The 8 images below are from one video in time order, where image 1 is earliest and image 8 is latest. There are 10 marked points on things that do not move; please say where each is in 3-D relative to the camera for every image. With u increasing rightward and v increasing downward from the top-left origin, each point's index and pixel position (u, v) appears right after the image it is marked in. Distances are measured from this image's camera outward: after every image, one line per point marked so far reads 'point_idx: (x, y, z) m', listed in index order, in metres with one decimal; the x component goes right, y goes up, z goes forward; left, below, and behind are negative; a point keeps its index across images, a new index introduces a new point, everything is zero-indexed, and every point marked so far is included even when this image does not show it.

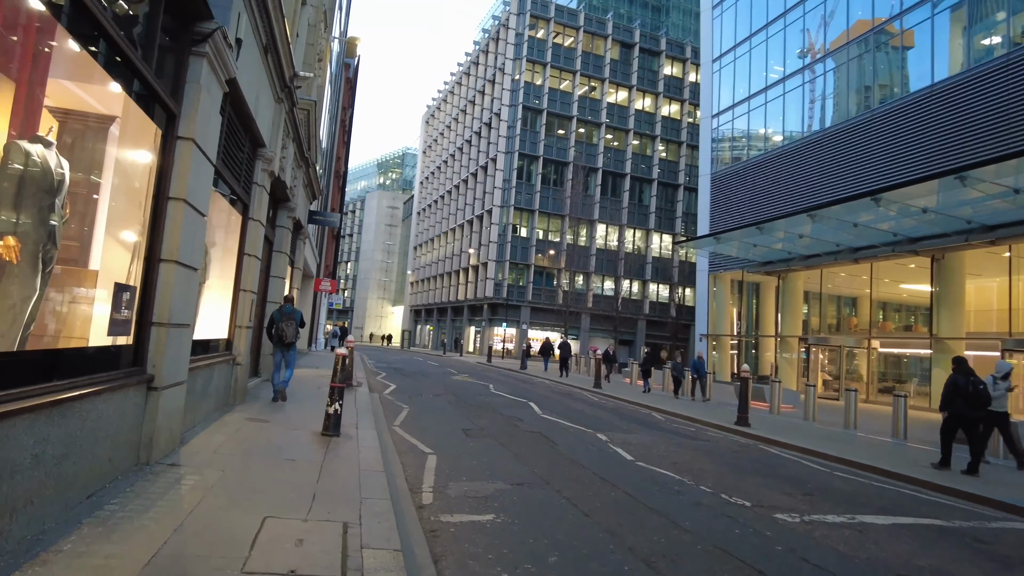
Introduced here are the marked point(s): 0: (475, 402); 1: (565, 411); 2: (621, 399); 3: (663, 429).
0: (-0.9, -2.4, +14.1) m
1: (+1.1, -2.7, +14.2) m
2: (+3.1, -3.2, +19.1) m
3: (+2.9, -2.7, +12.7) m
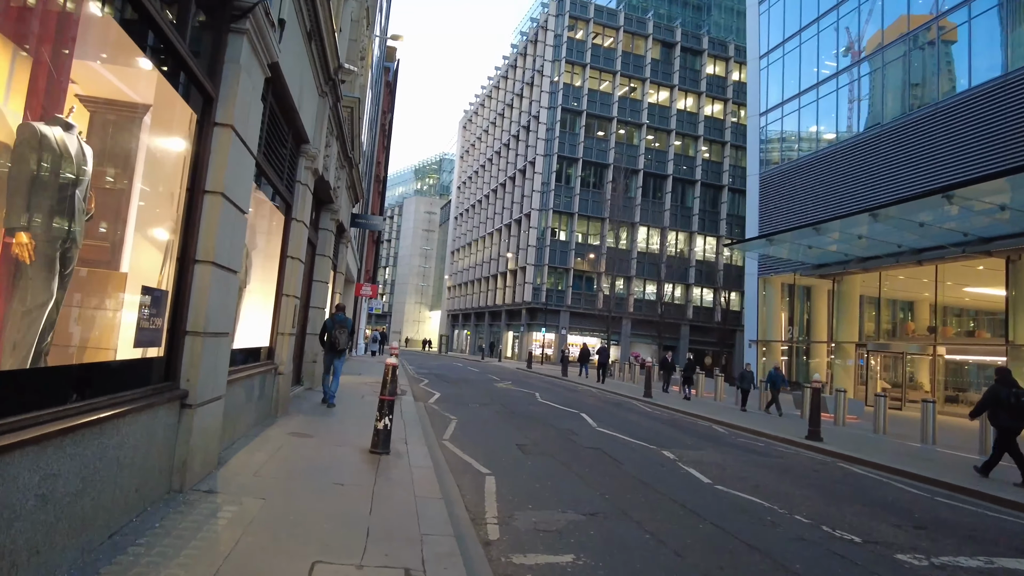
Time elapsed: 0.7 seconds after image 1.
0: (+0.2, -2.5, +13.3) m
1: (+2.2, -2.7, +13.3) m
2: (+4.5, -3.3, +18.1) m
3: (+3.9, -2.8, +11.7) m
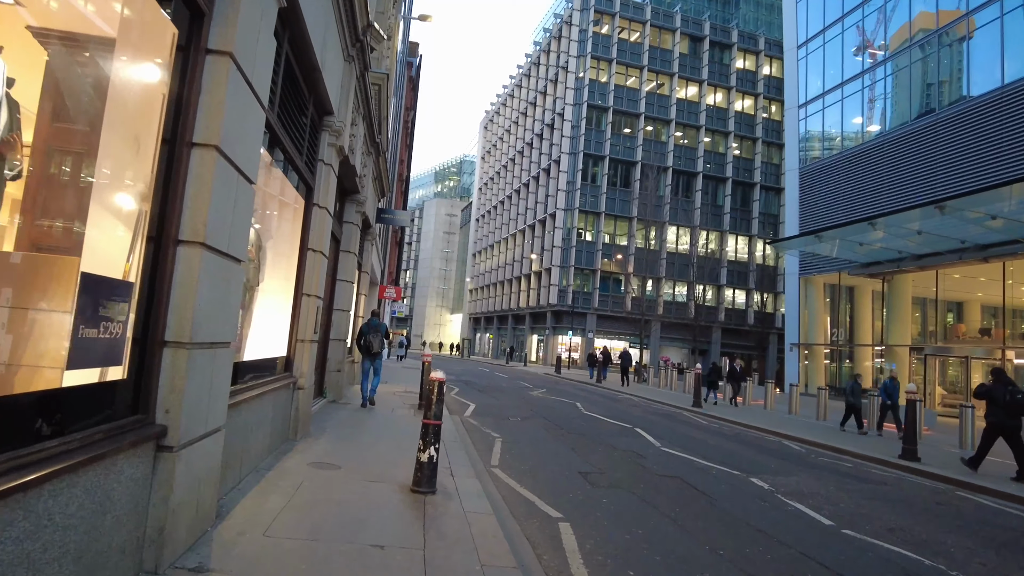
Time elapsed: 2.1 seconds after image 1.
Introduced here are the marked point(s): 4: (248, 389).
0: (+1.0, -2.5, +11.8) m
1: (+3.0, -2.7, +11.7) m
2: (+5.5, -3.3, +16.4) m
3: (+4.7, -2.8, +10.1) m
4: (-2.3, -0.9, +5.6) m
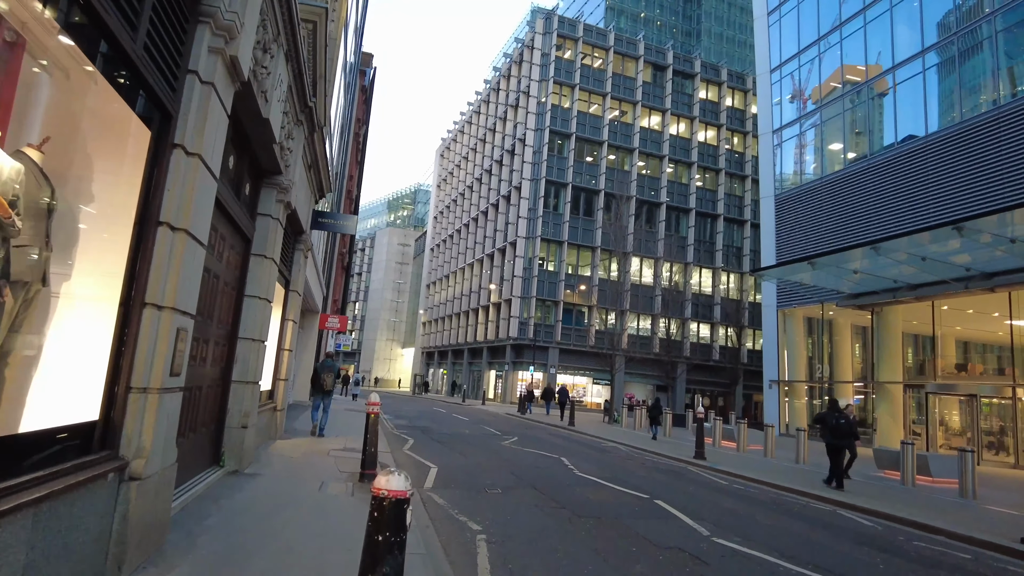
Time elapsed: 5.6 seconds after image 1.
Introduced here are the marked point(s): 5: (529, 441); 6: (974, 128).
0: (+0.8, -2.8, +8.5) m
1: (+2.8, -3.0, +8.6) m
2: (+4.9, -3.9, +13.4) m
3: (+4.5, -3.0, +7.1) m
4: (-2.0, -0.8, +2.2) m
5: (+0.4, -4.1, +17.4) m
6: (+13.6, +4.7, +19.3) m
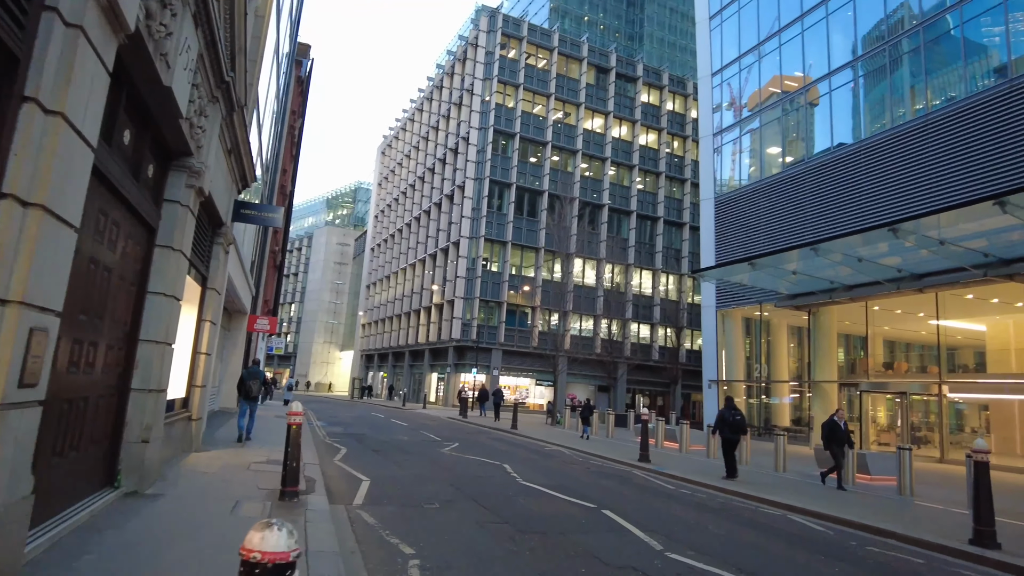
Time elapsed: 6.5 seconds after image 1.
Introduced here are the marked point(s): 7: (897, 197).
0: (0.0, -2.8, +7.9) m
1: (+2.0, -3.0, +8.2) m
2: (+3.7, -3.9, +13.1) m
3: (+3.9, -3.0, +6.8) m
4: (-2.2, -0.7, +1.4) m
5: (-1.1, -4.1, +16.8) m
6: (+11.9, +4.7, +19.8) m
7: (+11.6, +2.7, +19.7) m
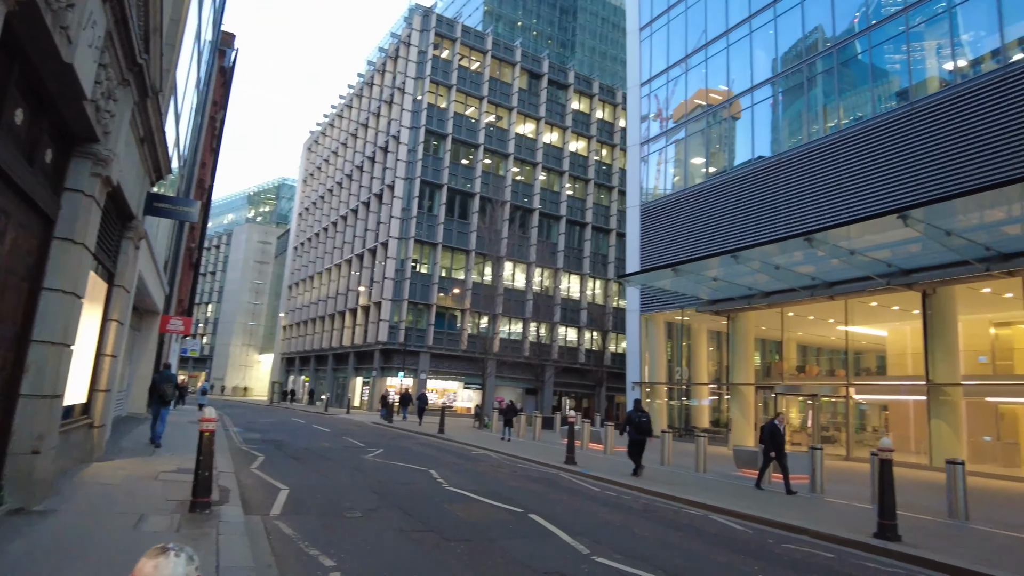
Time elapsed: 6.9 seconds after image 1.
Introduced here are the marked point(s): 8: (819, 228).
0: (-0.8, -2.8, +7.7) m
1: (+1.1, -3.0, +8.2) m
2: (+2.2, -4.0, +13.3) m
3: (+3.1, -3.0, +7.0) m
4: (-2.3, -0.7, +1.0) m
5: (-2.9, -4.1, +16.4) m
6: (+9.8, +4.5, +20.9) m
7: (+9.4, +2.5, +20.7) m
8: (+9.4, +1.9, +20.1) m
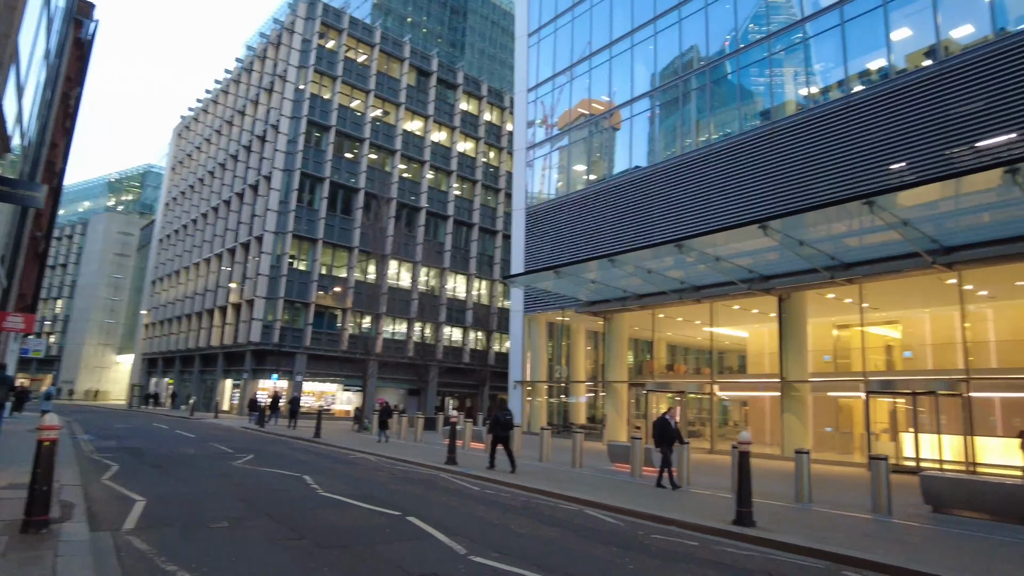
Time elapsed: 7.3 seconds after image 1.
0: (-2.2, -2.8, +7.4) m
1: (-0.4, -3.0, +8.2) m
2: (-0.2, -4.0, +13.4) m
3: (+1.8, -3.1, +7.4) m
4: (-2.5, -0.7, +0.5) m
5: (-5.8, -4.0, +15.6) m
6: (+6.1, +4.3, +22.2) m
7: (+5.7, +2.4, +22.0) m
8: (+5.8, +1.7, +21.3) m
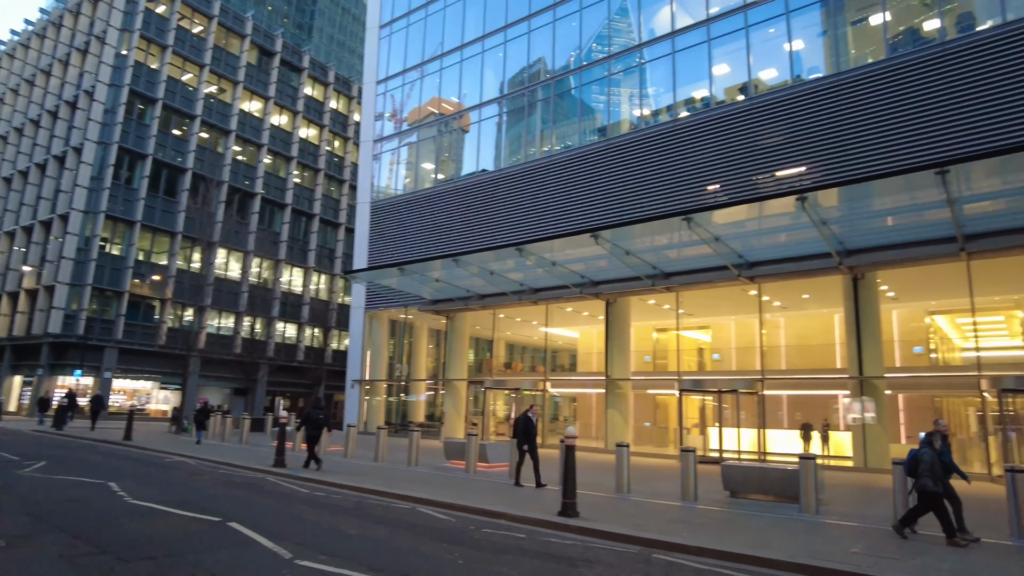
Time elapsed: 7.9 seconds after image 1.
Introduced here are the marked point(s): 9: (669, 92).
0: (-4.1, -2.6, +6.8) m
1: (-2.5, -3.0, +8.0) m
2: (-3.6, -3.9, +13.1) m
3: (-0.2, -3.1, +7.7) m
4: (-2.7, -0.6, 0.0) m
5: (-9.5, -3.7, +13.9) m
6: (+0.8, +4.2, +23.1) m
7: (+0.5, +2.3, +22.8) m
8: (+0.7, +1.6, +22.2) m
9: (+4.8, +6.0, +19.9) m
